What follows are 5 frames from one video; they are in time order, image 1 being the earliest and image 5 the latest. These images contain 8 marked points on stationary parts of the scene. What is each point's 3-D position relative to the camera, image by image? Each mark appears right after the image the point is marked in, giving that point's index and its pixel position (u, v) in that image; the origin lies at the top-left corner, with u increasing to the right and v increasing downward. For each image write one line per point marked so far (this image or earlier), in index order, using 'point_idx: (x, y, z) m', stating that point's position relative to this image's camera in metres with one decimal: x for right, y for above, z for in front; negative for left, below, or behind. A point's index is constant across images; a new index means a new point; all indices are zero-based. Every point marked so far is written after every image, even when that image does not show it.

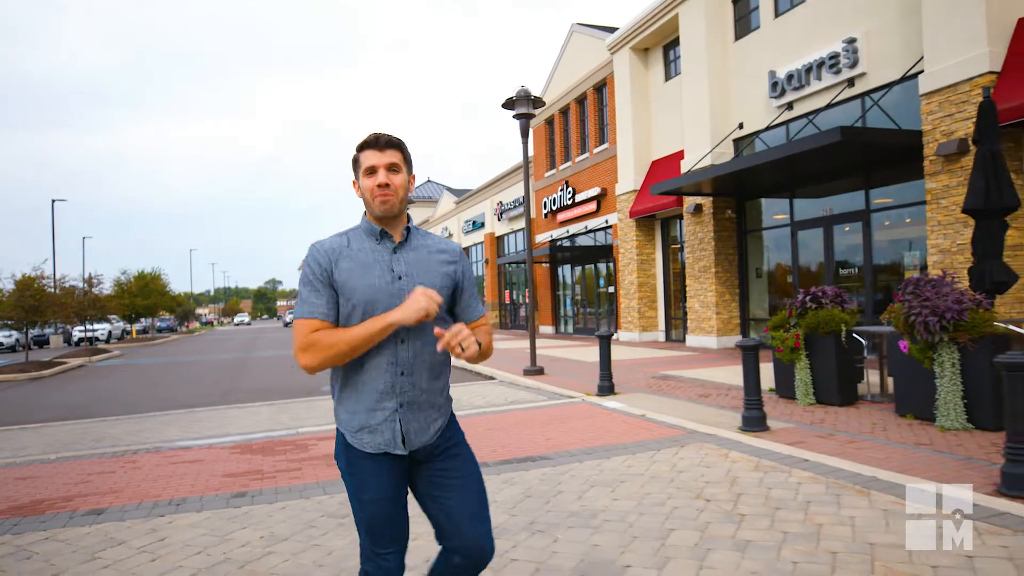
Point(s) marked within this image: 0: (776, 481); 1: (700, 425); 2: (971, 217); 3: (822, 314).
0: (+1.7, -1.2, +4.9) m
1: (+1.7, -1.3, +7.0) m
2: (+4.1, +0.6, +6.7) m
3: (+3.1, -0.2, +7.4) m
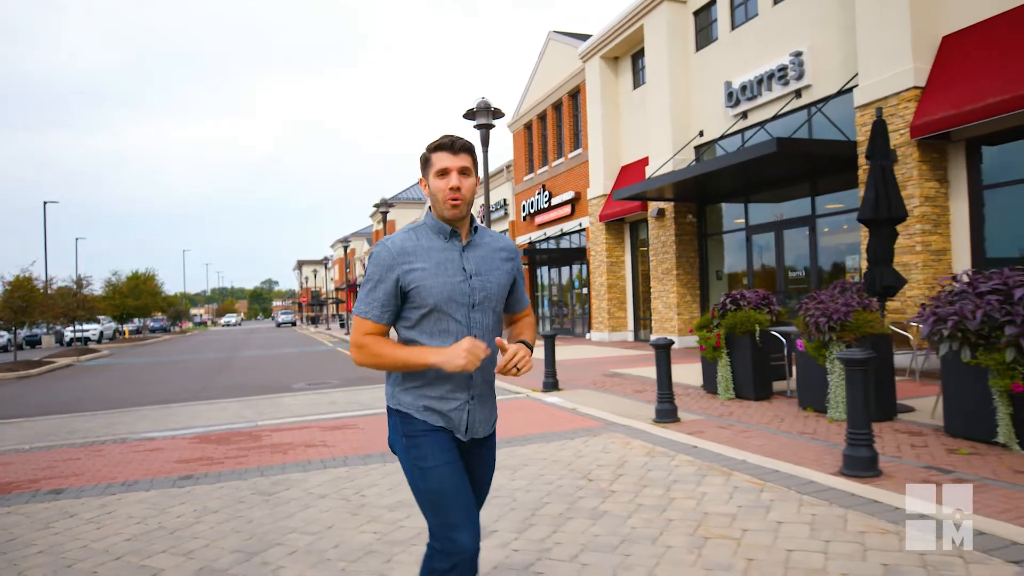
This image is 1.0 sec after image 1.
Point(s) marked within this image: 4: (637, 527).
0: (+1.1, -1.3, +5.5) m
1: (+1.1, -1.3, +7.6) m
2: (+3.5, +0.6, +7.4) m
3: (+2.5, -0.3, +8.0) m
4: (+0.7, -1.3, +4.1) m
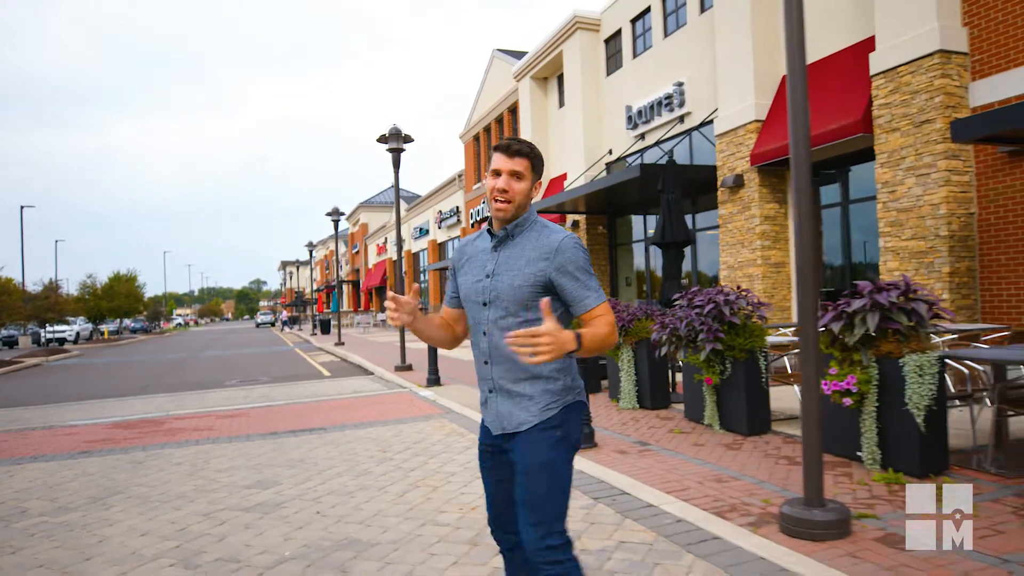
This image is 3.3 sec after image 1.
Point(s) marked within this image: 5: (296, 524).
0: (-0.6, -1.4, +7.1) m
1: (-0.6, -1.5, +9.2) m
2: (+1.8, +0.5, +8.9) m
3: (+0.8, -0.4, +9.6) m
4: (-1.0, -1.4, +5.7) m
5: (-1.3, -1.5, +4.7) m
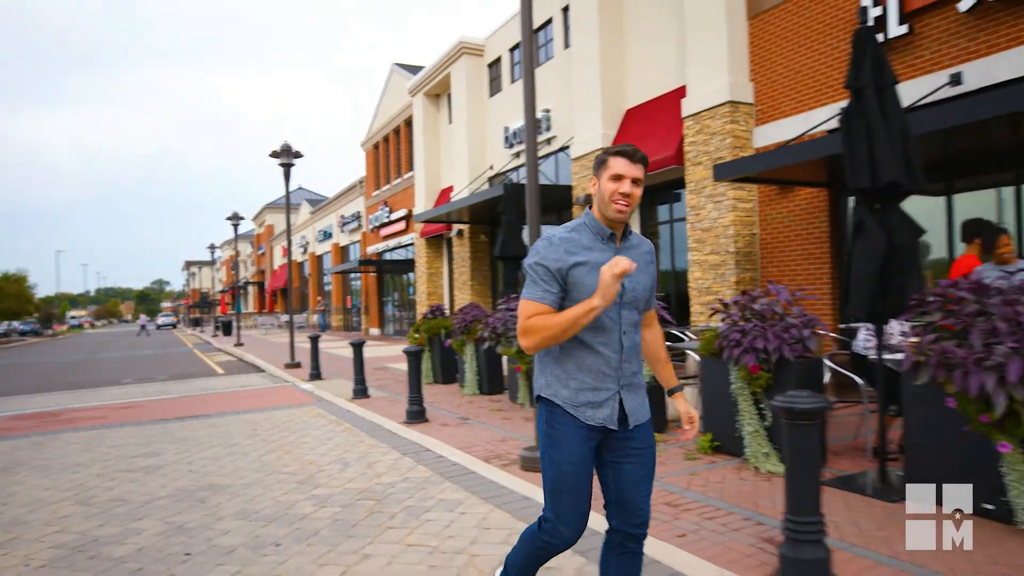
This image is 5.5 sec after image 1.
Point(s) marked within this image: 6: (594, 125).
0: (-2.3, -1.5, +8.6) m
1: (-2.5, -1.5, +10.7) m
2: (-0.1, +0.4, +10.7) m
3: (-1.2, -0.5, +11.3) m
4: (-2.5, -1.5, +7.2) m
5: (-2.8, -1.5, +6.1) m
6: (+1.6, +3.1, +14.5) m
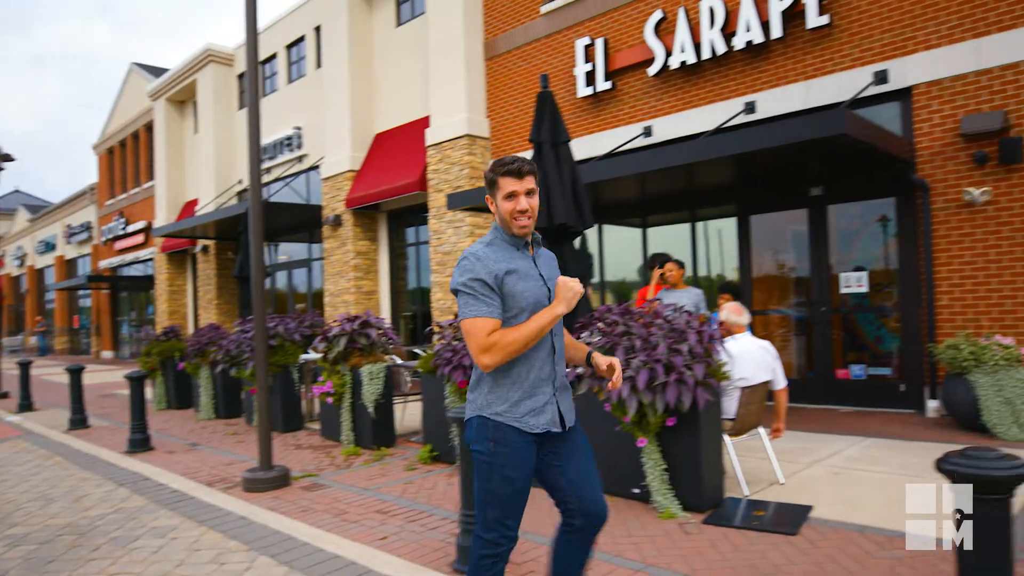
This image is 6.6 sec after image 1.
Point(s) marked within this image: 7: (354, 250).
0: (-5.2, -1.7, +7.9) m
1: (-6.0, -1.8, +9.8) m
2: (-3.7, +0.1, +10.6) m
3: (-4.9, -0.8, +10.7) m
4: (-5.0, -1.7, +6.4) m
5: (-4.9, -1.7, +5.3) m
6: (-3.3, +2.8, +14.7) m
7: (-3.0, +0.7, +14.5) m
